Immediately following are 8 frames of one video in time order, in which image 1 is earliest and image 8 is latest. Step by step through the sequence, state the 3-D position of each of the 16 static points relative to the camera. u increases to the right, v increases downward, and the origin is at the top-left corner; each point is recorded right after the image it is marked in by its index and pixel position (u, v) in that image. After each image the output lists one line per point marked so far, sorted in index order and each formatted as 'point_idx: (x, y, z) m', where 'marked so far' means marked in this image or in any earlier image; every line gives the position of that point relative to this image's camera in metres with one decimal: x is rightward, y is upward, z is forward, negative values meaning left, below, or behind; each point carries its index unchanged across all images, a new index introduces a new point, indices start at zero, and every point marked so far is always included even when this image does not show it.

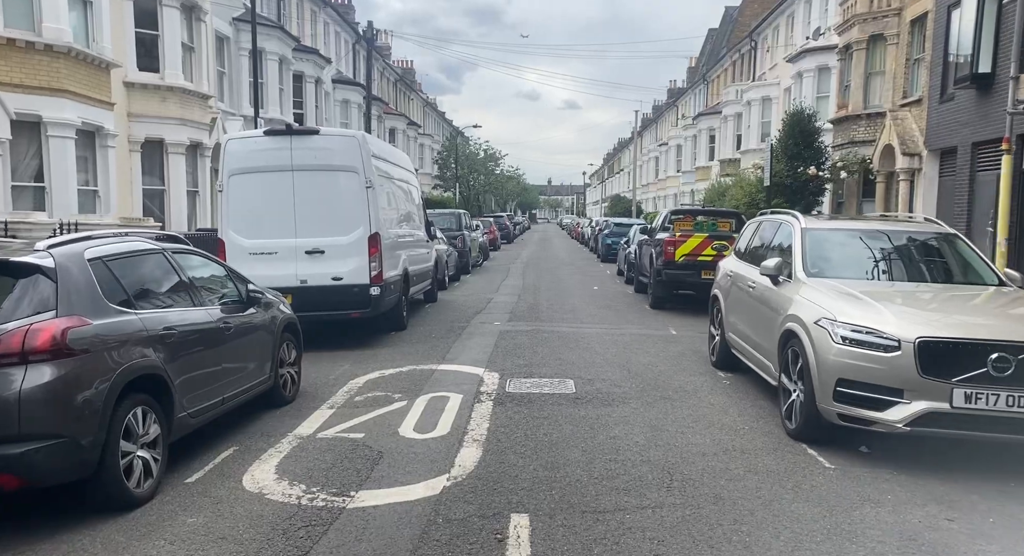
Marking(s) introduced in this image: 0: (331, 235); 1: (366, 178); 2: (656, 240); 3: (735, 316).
0: (-2.3, +0.6, +9.5) m
1: (-1.9, +1.3, +9.6) m
2: (+2.7, +0.7, +14.1) m
3: (+2.3, -0.4, +7.7) m
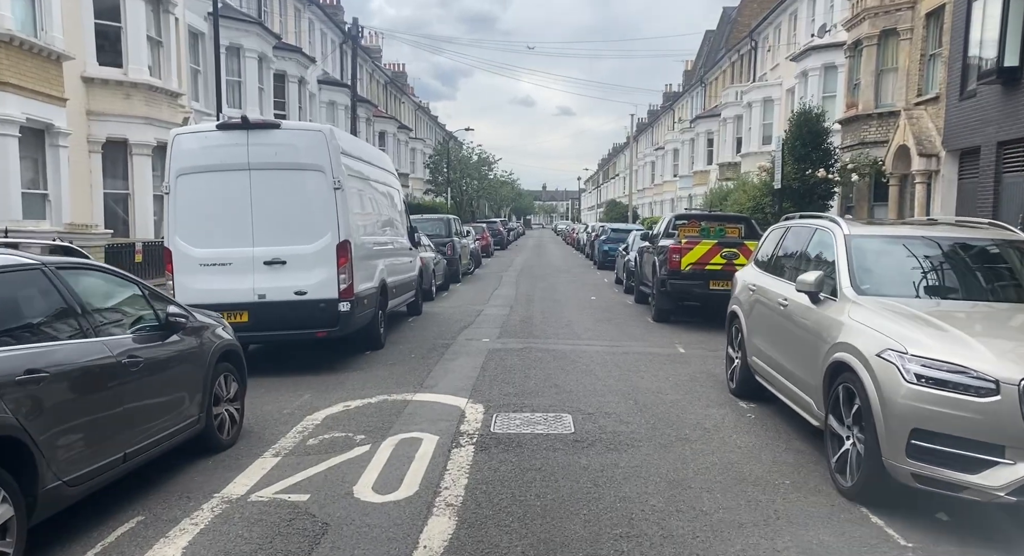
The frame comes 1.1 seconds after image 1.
0: (-2.5, +0.4, +8.3) m
1: (-2.1, +1.1, +8.4) m
2: (+2.6, +0.6, +13.0) m
3: (+2.2, -0.5, +6.6) m
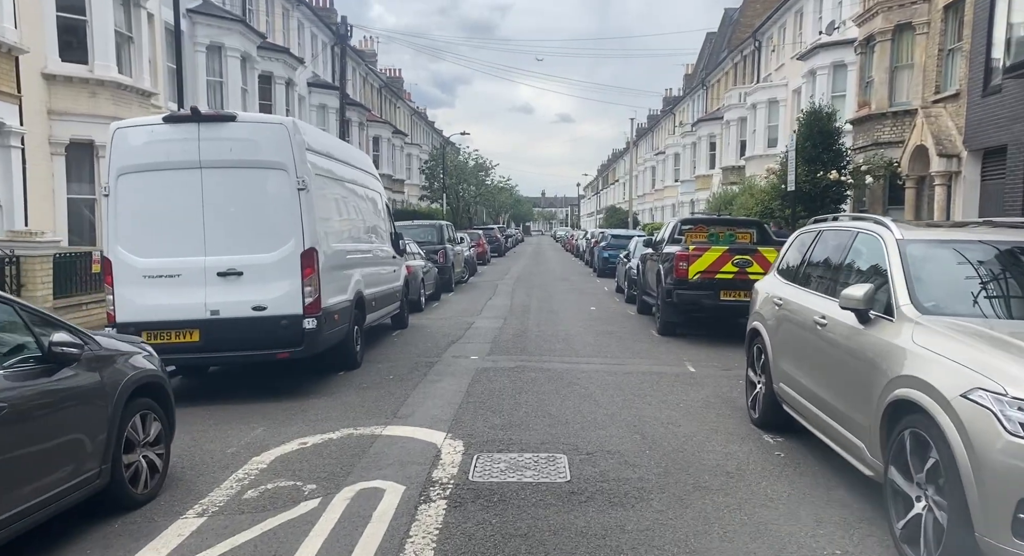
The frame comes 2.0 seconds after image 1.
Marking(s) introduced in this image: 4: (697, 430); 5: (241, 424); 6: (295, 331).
0: (-2.6, +0.3, +7.3) m
1: (-2.2, +1.0, +7.4) m
2: (+2.4, +0.4, +12.0) m
3: (+2.1, -0.6, +5.6) m
4: (+1.6, -1.3, +6.2) m
5: (-2.4, -1.3, +6.4) m
6: (-2.2, -0.5, +7.4) m
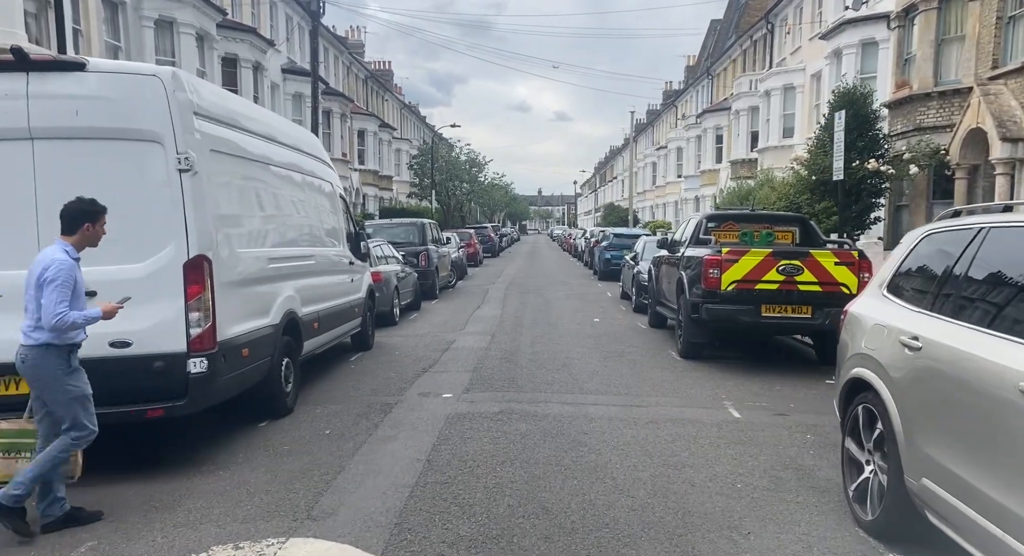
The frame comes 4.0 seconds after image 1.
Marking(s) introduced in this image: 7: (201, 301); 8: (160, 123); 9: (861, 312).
0: (-2.7, +0.1, +5.1) m
1: (-2.3, +0.9, +5.1) m
2: (+2.3, +0.3, +9.7) m
3: (+2.0, -0.8, +3.3) m
4: (+1.4, -1.4, +3.9) m
5: (-2.5, -1.4, +4.1) m
6: (-2.4, -0.7, +5.1) m
7: (-2.2, -0.2, +5.2) m
8: (-2.4, +1.1, +5.1) m
9: (+2.2, -0.2, +4.5) m
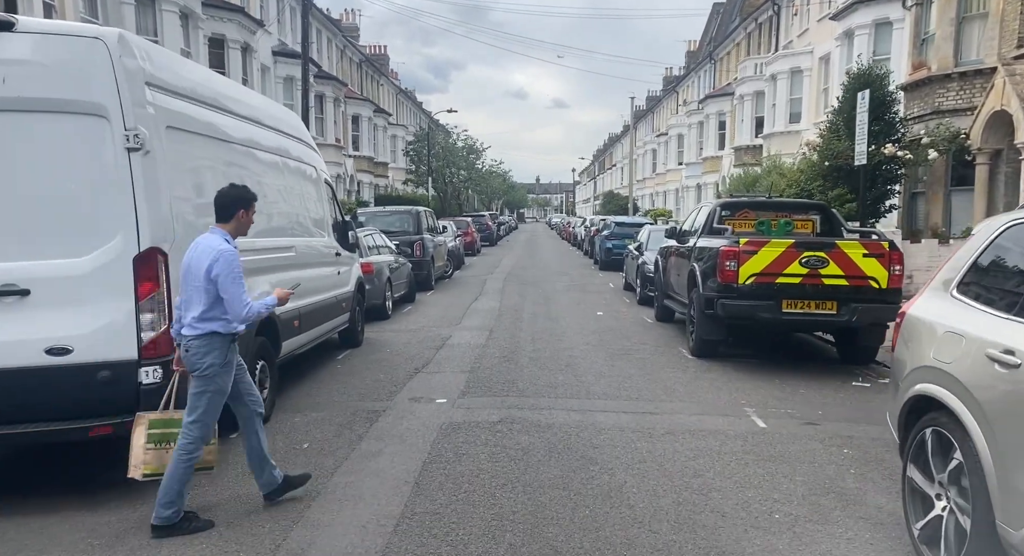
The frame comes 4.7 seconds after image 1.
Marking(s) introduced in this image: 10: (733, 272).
0: (-2.7, +0.1, +4.3) m
1: (-2.3, +0.9, +4.4) m
2: (+2.3, +0.4, +9.0) m
3: (+2.0, -0.8, +2.7) m
4: (+1.4, -1.4, +3.2) m
5: (-2.5, -1.4, +3.4) m
6: (-2.3, -0.7, +4.4) m
7: (-2.2, -0.1, +4.5) m
8: (-2.4, +1.1, +4.4) m
9: (+2.2, -0.2, +3.8) m
10: (+2.4, +0.1, +7.9) m
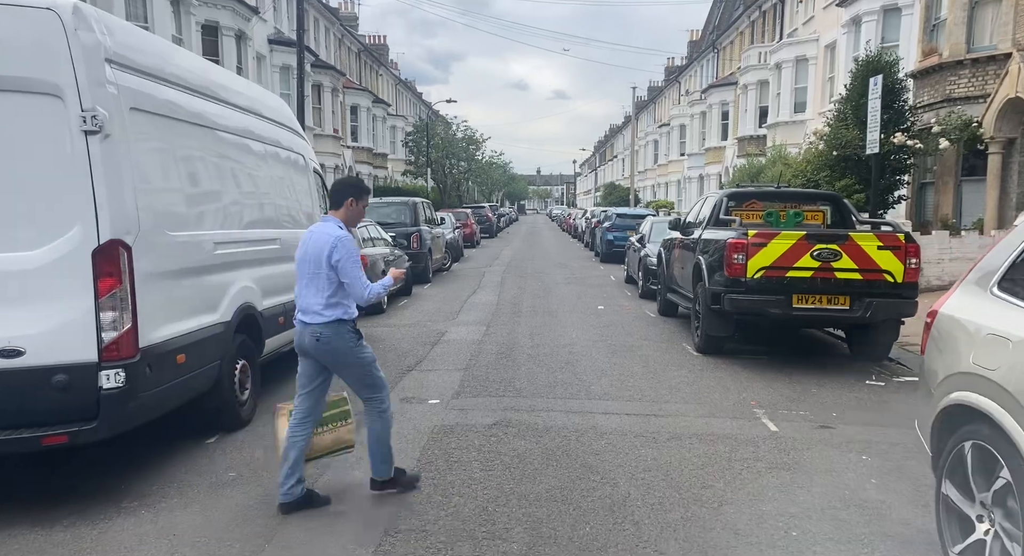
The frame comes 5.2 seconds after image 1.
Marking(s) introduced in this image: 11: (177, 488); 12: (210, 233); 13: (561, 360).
0: (-2.8, +0.2, +4.0) m
1: (-2.4, +0.9, +4.0) m
2: (+2.2, +0.4, +8.6) m
3: (+2.0, -0.8, +2.3) m
4: (+1.4, -1.4, +2.9) m
5: (-2.5, -1.4, +3.1) m
6: (-2.4, -0.6, +4.0) m
7: (-2.2, -0.1, +4.1) m
8: (-2.5, +1.1, +4.0) m
9: (+2.1, -0.2, +3.5) m
10: (+2.3, +0.1, +7.5) m
11: (-2.0, -1.3, +4.5) m
12: (-2.2, +0.3, +5.3) m
13: (+0.5, -0.9, +8.0) m
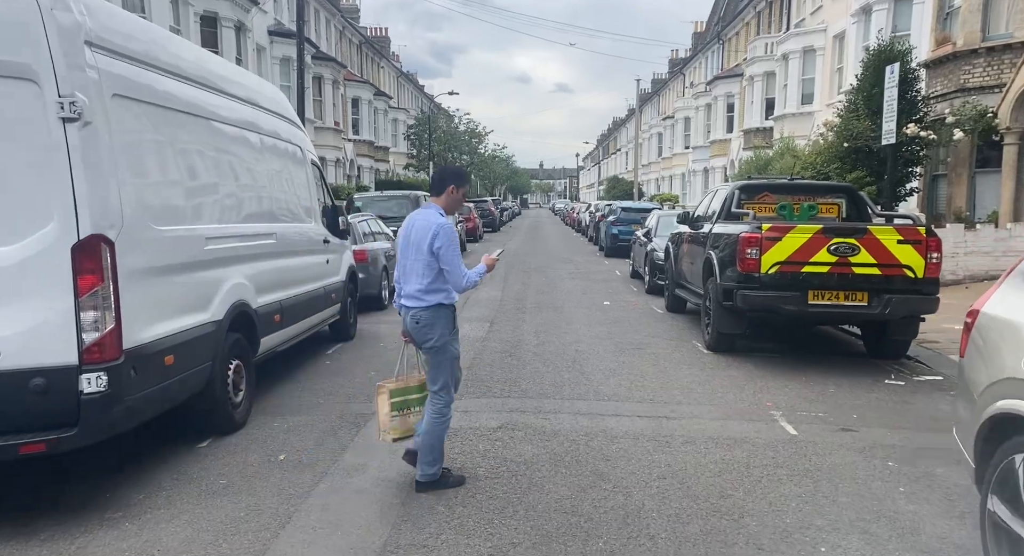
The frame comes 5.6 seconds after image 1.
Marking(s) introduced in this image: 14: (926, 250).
0: (-2.7, +0.2, +3.7) m
1: (-2.3, +0.9, +3.8) m
2: (+2.3, +0.5, +8.4) m
3: (+2.0, -0.8, +2.0) m
4: (+1.4, -1.4, +2.6) m
5: (-2.5, -1.4, +2.8) m
6: (-2.3, -0.6, +3.8) m
7: (-2.2, -0.1, +3.9) m
8: (-2.4, +1.1, +3.7) m
9: (+2.2, -0.2, +3.2) m
10: (+2.4, +0.2, +7.3) m
11: (-2.0, -1.3, +4.2) m
12: (-2.2, +0.3, +5.1) m
13: (+0.6, -0.8, +7.7) m
14: (+4.0, +0.3, +7.2) m
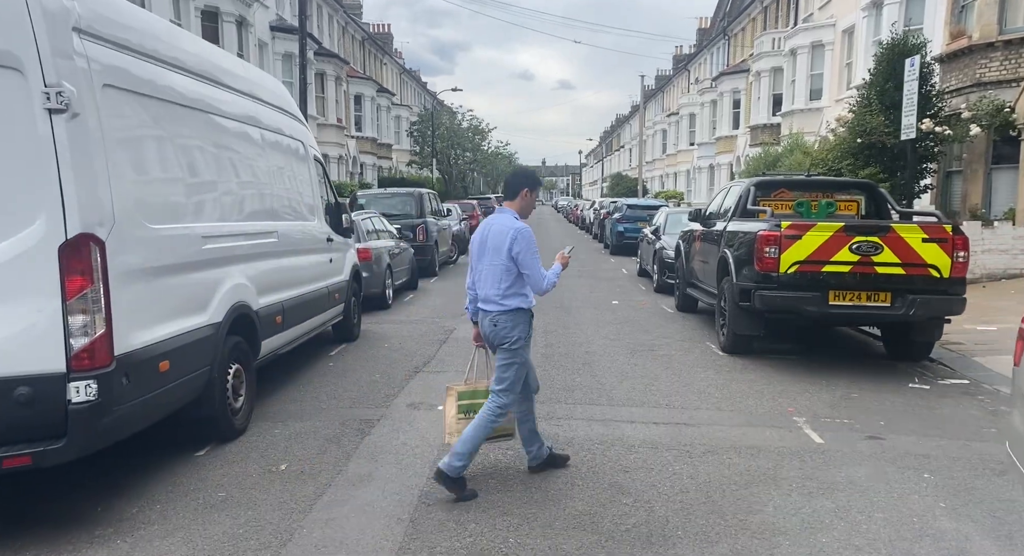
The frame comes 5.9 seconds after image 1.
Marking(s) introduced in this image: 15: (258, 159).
0: (-2.6, +0.2, +3.5) m
1: (-2.2, +0.9, +3.5) m
2: (+2.4, +0.5, +8.1) m
3: (+2.1, -0.8, +1.8) m
4: (+1.5, -1.4, +2.4) m
5: (-2.4, -1.4, +2.6) m
6: (-2.3, -0.6, +3.5) m
7: (-2.1, -0.1, +3.6) m
8: (-2.4, +1.1, +3.5) m
9: (+2.2, -0.2, +2.9) m
10: (+2.5, +0.2, +7.0) m
11: (-1.9, -1.3, +4.0) m
12: (-2.1, +0.3, +4.8) m
13: (+0.7, -0.8, +7.5) m
14: (+4.1, +0.3, +6.9) m
15: (-2.2, +1.0, +5.9) m
